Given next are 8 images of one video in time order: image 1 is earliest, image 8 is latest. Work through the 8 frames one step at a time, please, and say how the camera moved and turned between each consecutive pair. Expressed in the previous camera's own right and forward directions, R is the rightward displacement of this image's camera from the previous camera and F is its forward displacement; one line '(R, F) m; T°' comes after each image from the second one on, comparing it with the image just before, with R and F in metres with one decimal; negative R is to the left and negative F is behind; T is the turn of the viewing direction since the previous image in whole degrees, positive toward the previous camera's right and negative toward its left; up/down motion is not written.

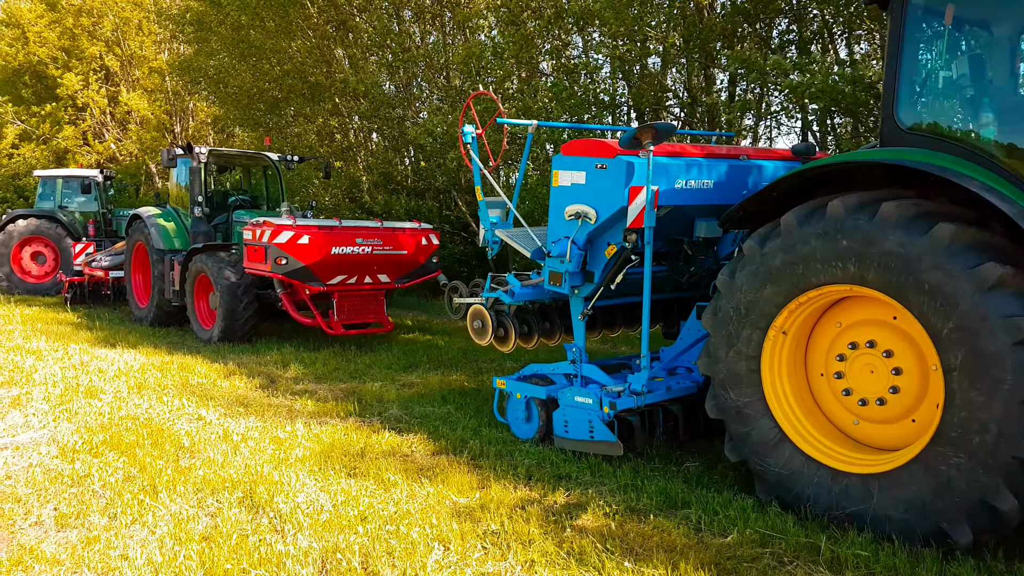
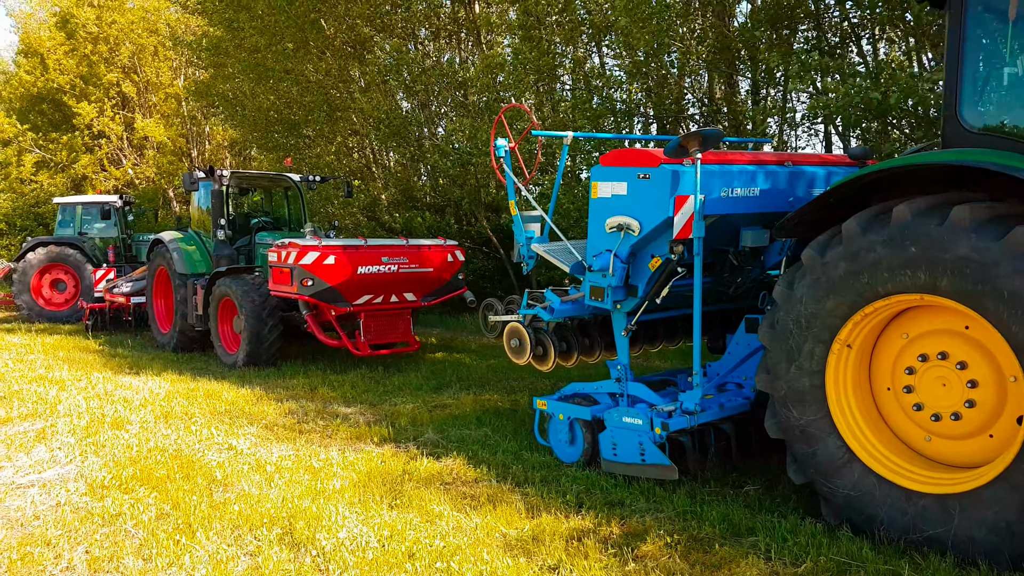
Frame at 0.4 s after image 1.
(-0.1, +0.2) m; -1°
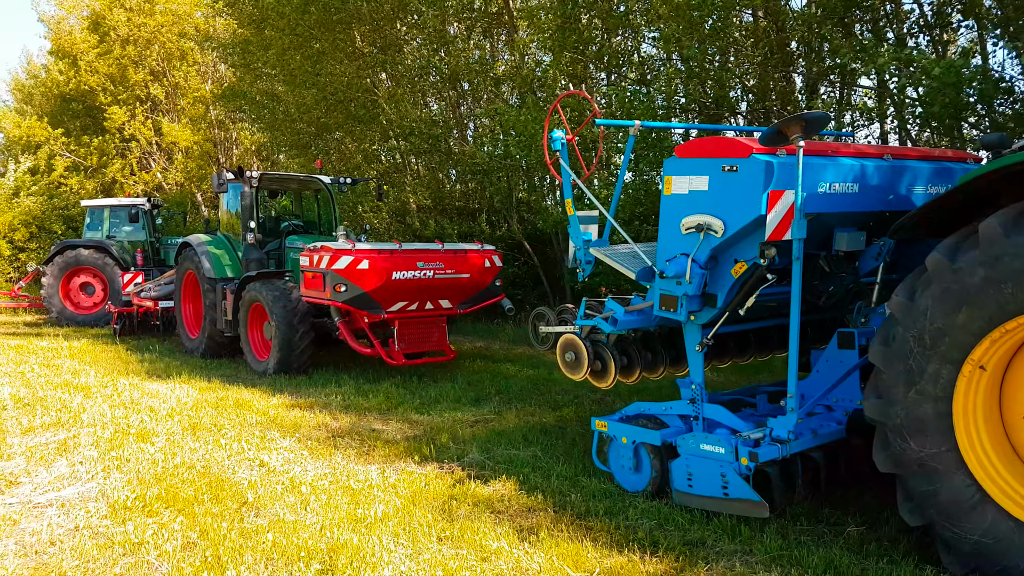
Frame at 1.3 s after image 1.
(-0.2, +0.4) m; -2°
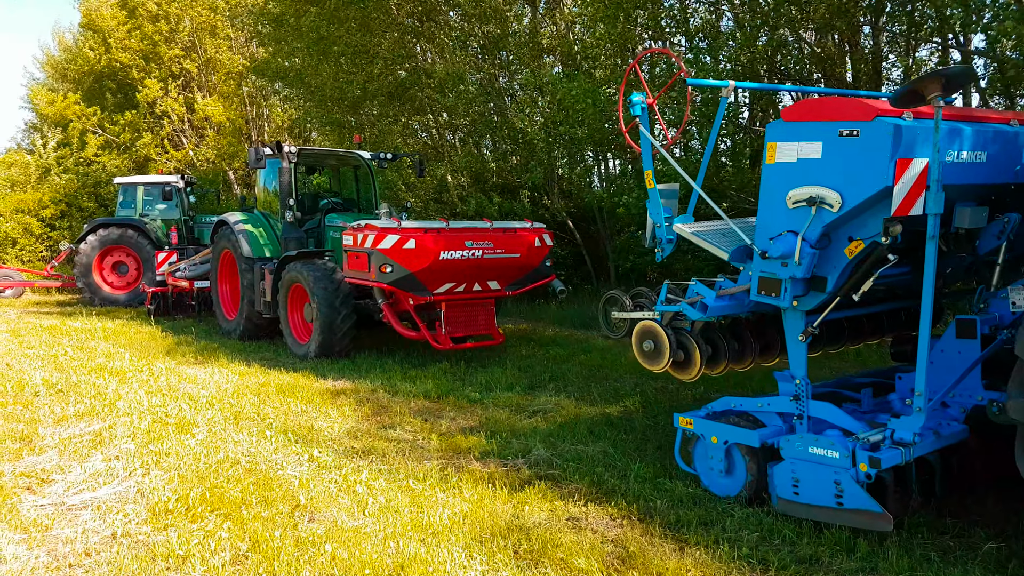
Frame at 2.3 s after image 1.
(-0.2, +0.4) m; -2°
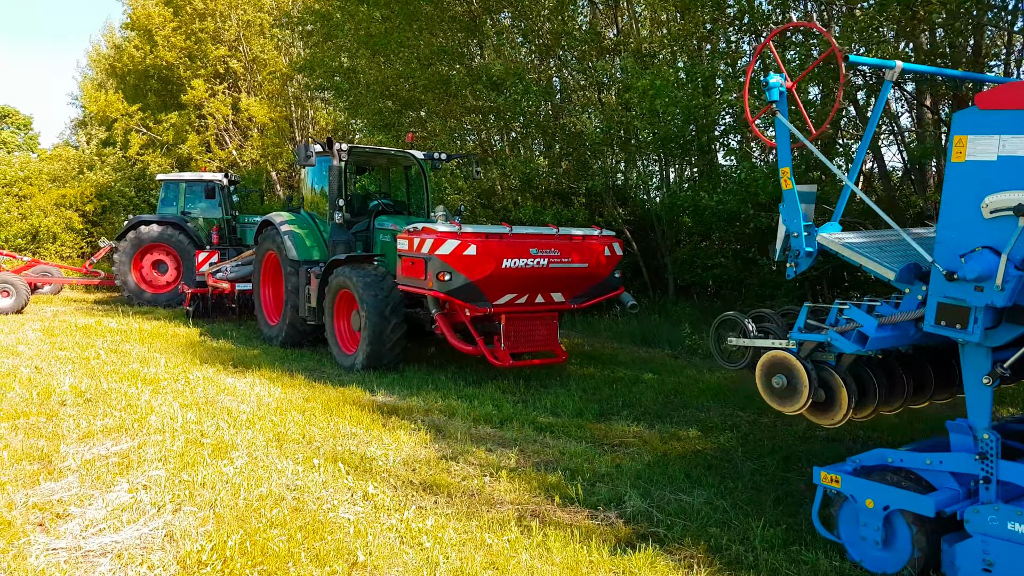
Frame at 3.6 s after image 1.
(-0.3, +0.6) m; -3°
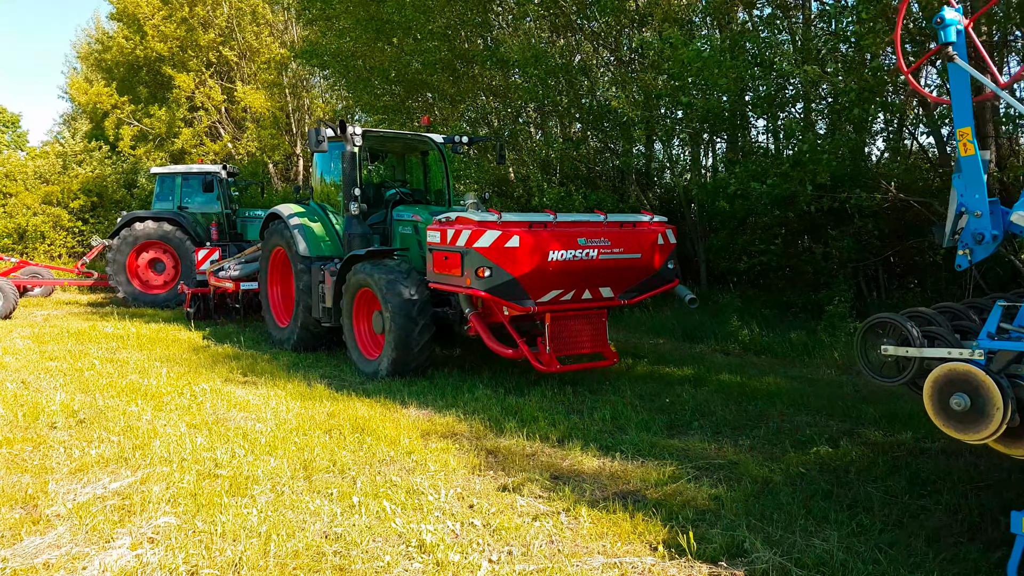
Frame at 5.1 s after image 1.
(-0.4, +0.7) m; 0°
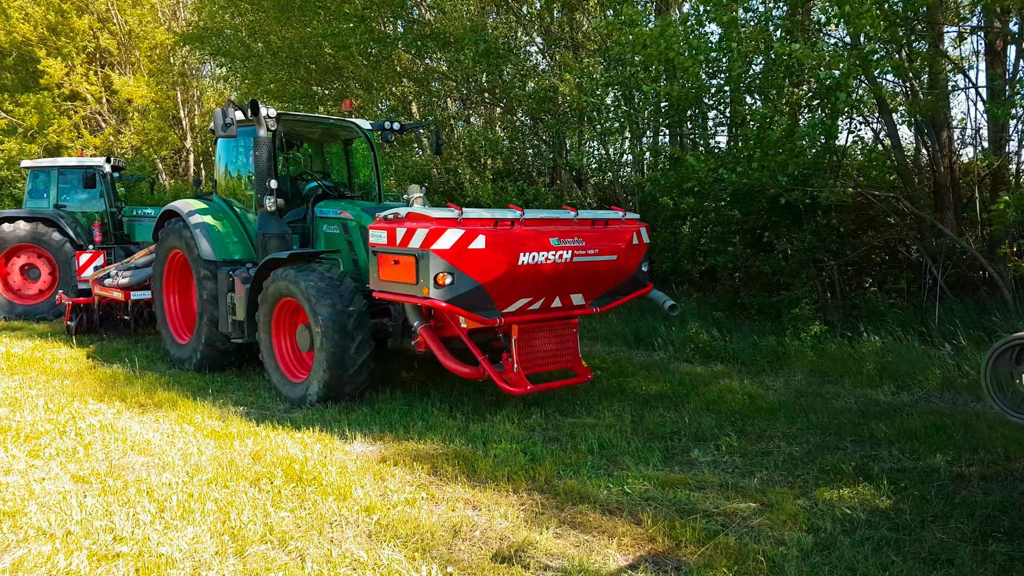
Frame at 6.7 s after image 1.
(-0.4, +0.8) m; +7°
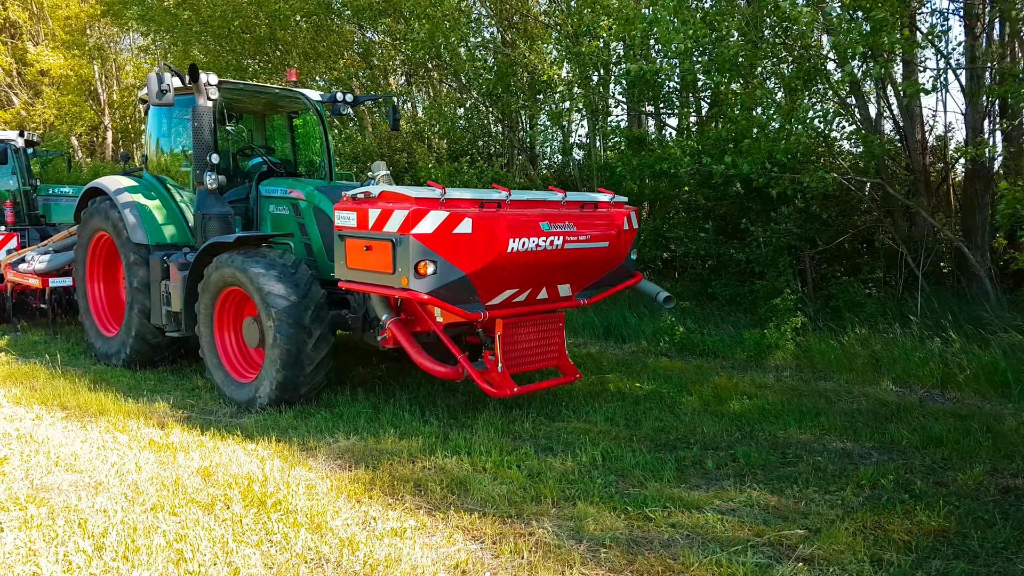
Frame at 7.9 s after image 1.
(-0.3, +0.5) m; +5°
